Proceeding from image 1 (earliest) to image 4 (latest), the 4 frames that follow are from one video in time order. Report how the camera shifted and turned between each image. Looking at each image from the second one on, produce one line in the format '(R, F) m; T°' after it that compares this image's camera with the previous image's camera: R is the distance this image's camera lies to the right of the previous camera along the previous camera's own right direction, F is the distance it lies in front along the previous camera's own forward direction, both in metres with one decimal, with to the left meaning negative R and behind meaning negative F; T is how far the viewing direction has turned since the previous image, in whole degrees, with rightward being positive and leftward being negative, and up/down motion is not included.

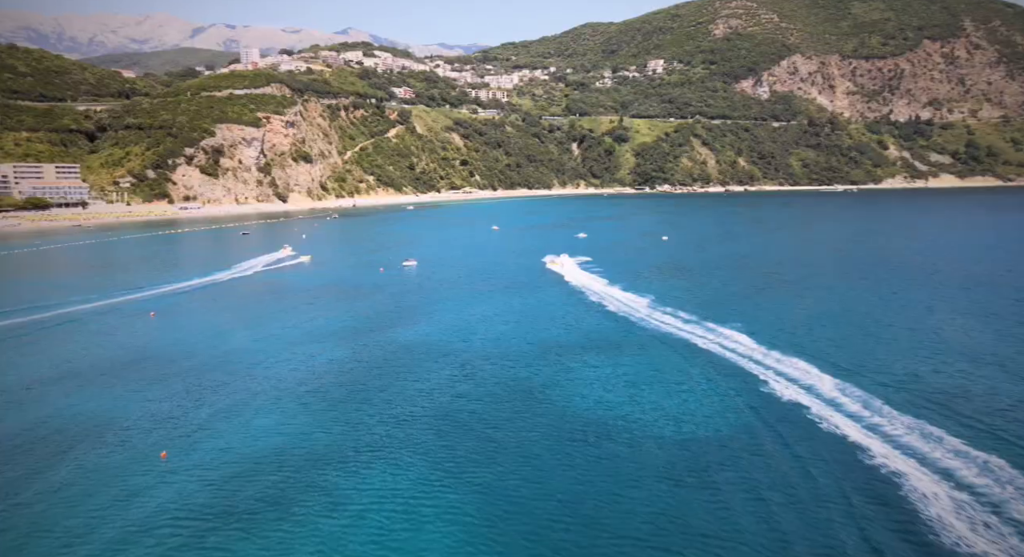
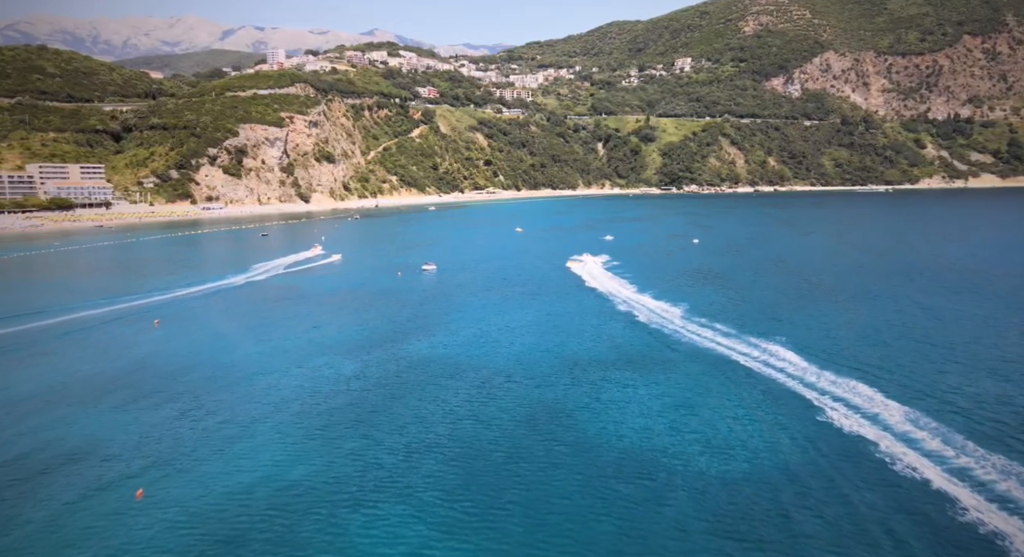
(-0.1, +2.4) m; -2°
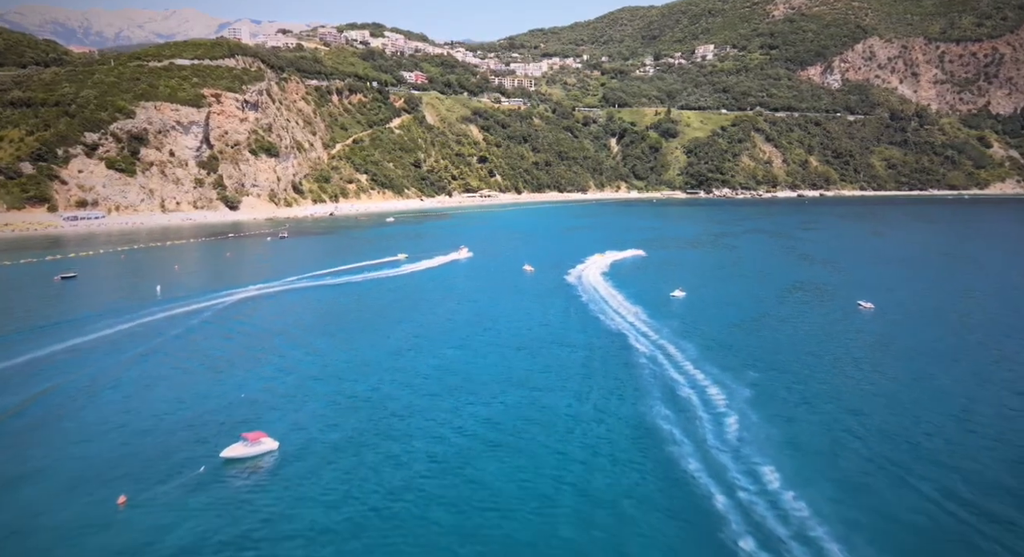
(+0.2, +31.5) m; 0°
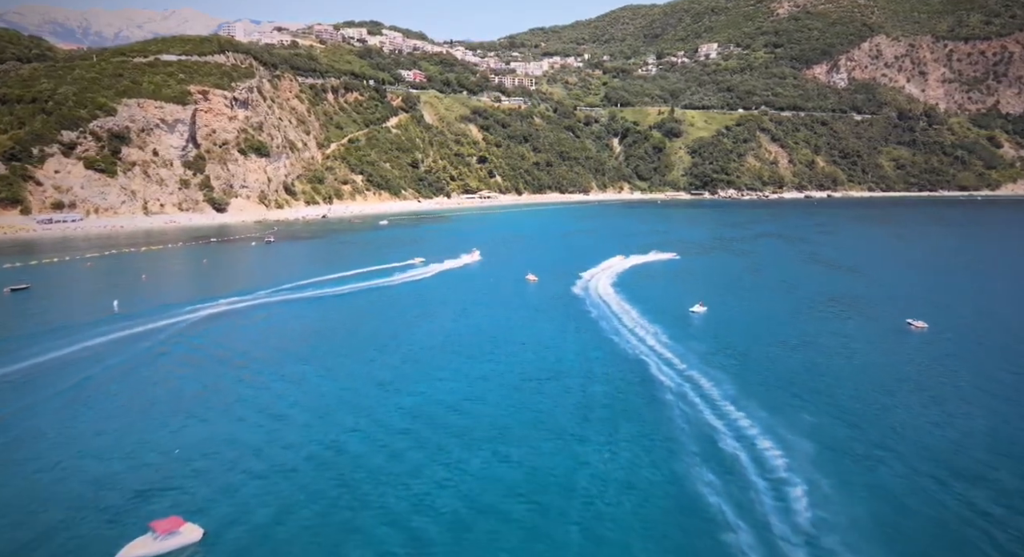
(-0.1, +4.1) m; 0°
